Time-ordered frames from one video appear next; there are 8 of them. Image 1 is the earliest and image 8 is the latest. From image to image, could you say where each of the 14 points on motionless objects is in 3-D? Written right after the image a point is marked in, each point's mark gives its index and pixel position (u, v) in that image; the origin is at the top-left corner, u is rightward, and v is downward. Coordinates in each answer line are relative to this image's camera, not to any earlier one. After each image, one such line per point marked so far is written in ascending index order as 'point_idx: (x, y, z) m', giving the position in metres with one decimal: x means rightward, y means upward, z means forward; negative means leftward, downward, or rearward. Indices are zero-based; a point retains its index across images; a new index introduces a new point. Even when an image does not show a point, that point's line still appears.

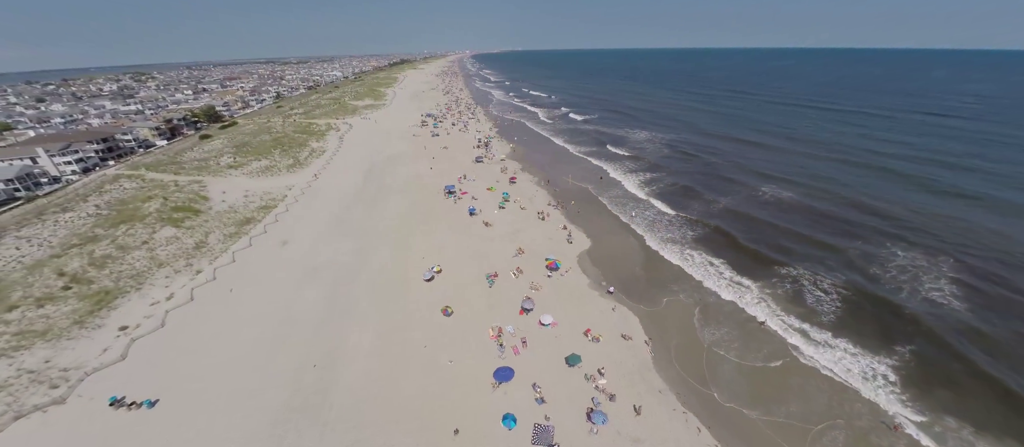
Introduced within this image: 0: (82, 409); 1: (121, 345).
0: (-20.0, -8.7, +15.2) m
1: (-22.2, -6.9, +18.4) m
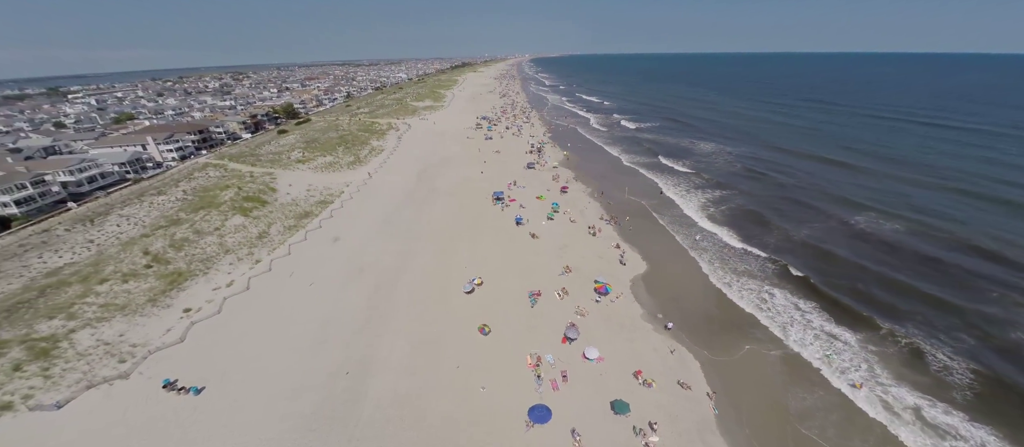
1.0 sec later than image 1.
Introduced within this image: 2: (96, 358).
0: (-18.4, -8.1, +16.1) m
1: (-19.9, -6.2, +19.6) m
2: (-21.9, -7.1, +17.0) m
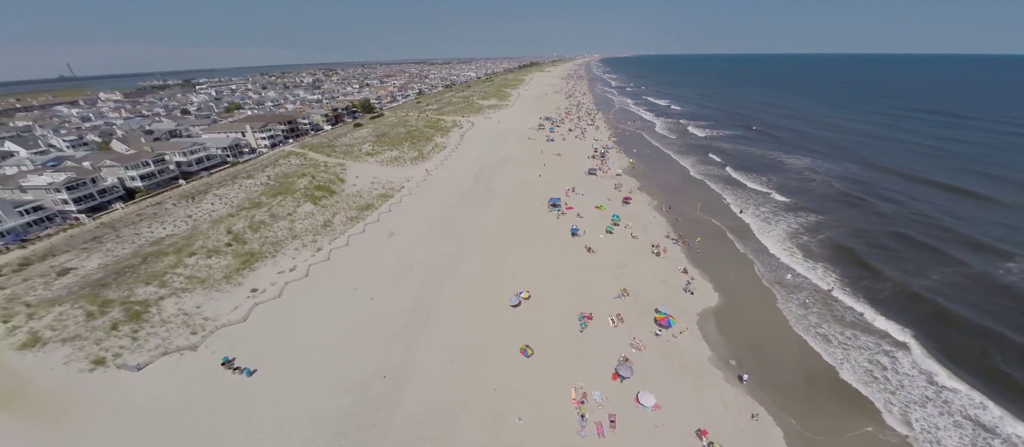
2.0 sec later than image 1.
0: (-16.3, -7.3, +17.2) m
1: (-17.1, -5.3, +21.0) m
2: (-19.5, -6.0, +18.7) m
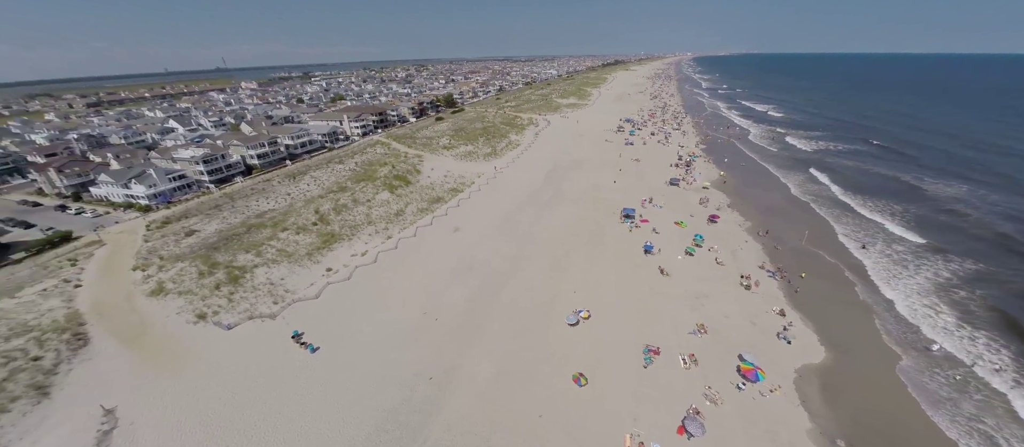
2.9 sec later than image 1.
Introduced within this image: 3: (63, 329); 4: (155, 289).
0: (-13.5, -6.3, +18.8) m
1: (-13.3, -4.2, +22.6) m
2: (-16.2, -4.6, +20.9) m
3: (-23.9, -5.9, +17.0) m
4: (-22.1, -4.2, +20.0) m
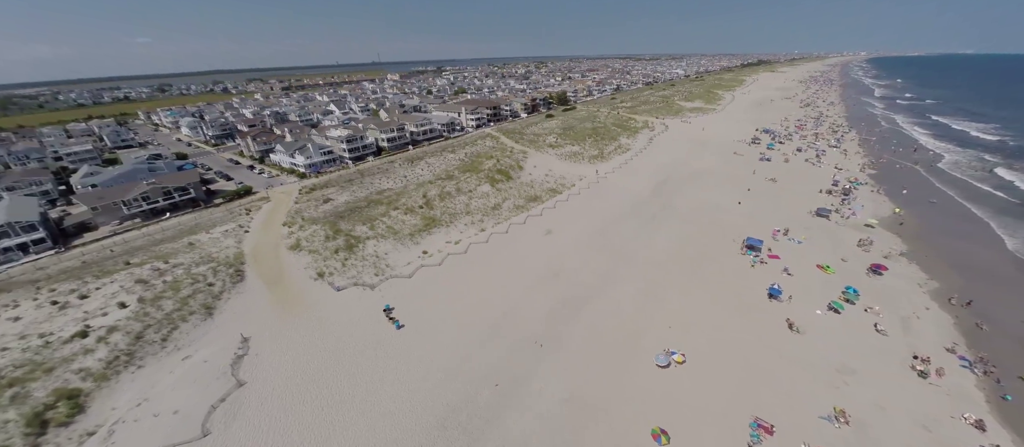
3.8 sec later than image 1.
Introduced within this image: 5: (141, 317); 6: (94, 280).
0: (-8.8, -5.0, +20.7) m
1: (-7.2, -3.1, +24.3) m
2: (-10.4, -3.0, +23.5) m
3: (-19.0, -2.9, +21.9) m
4: (-16.2, -1.6, +24.3) m
5: (-20.0, -5.2, +17.3) m
6: (-25.9, -3.7, +19.9) m
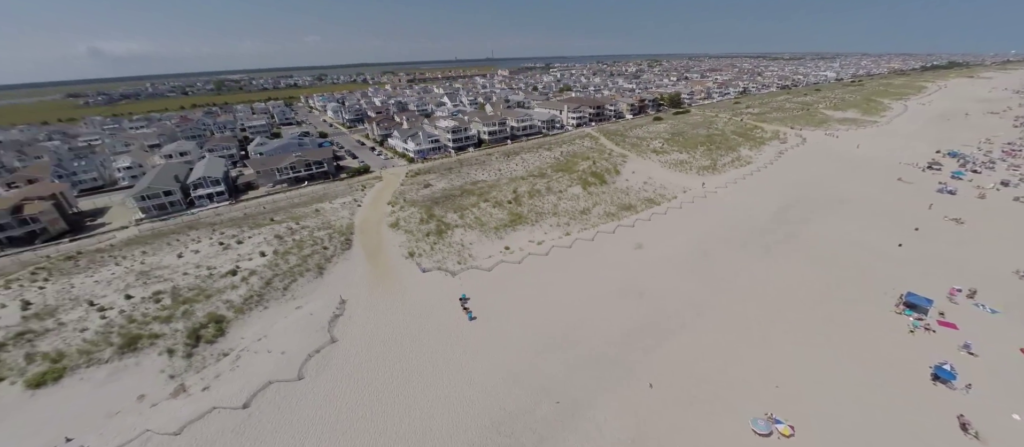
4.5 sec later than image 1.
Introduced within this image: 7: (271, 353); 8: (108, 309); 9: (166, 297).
0: (-3.9, -4.3, +21.5) m
1: (-1.2, -2.6, +24.5) m
2: (-4.5, -2.1, +24.5) m
3: (-13.1, -0.8, +25.2) m
4: (-9.6, +0.1, +26.8) m
5: (-15.5, -2.8, +21.1) m
6: (-20.3, -0.6, +25.1) m
7: (-11.9, -6.4, +16.0) m
8: (-22.0, -4.7, +17.5) m
9: (-19.7, -4.3, +18.4) m
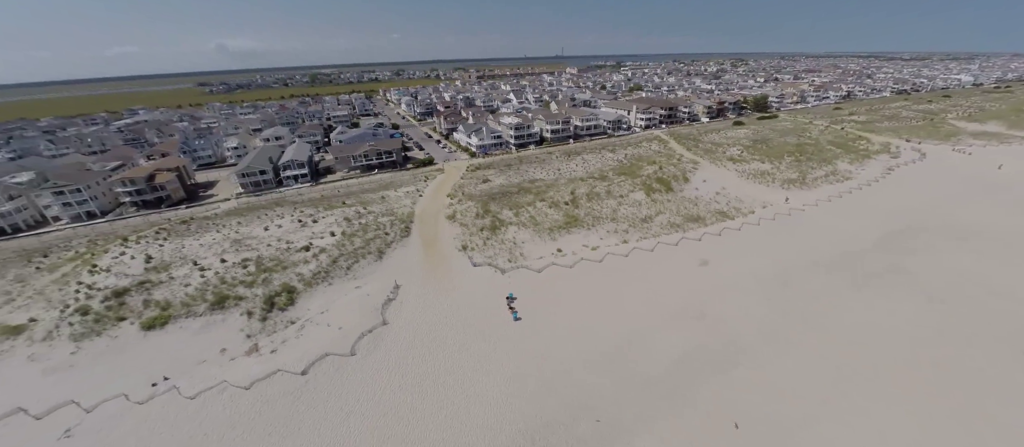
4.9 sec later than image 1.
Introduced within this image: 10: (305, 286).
0: (-0.7, -4.1, +21.4) m
1: (+2.6, -2.7, +23.9) m
2: (-0.6, -1.9, +24.5) m
3: (-8.8, +0.2, +26.5) m
4: (-5.1, +0.8, +27.5) m
5: (-12.0, -1.6, +22.8) m
6: (-15.9, +1.1, +27.6) m
7: (-9.6, -5.5, +17.3) m
8: (-19.1, -2.9, +20.4) m
9: (-16.7, -2.6, +20.9) m
10: (-12.5, -3.8, +19.7) m
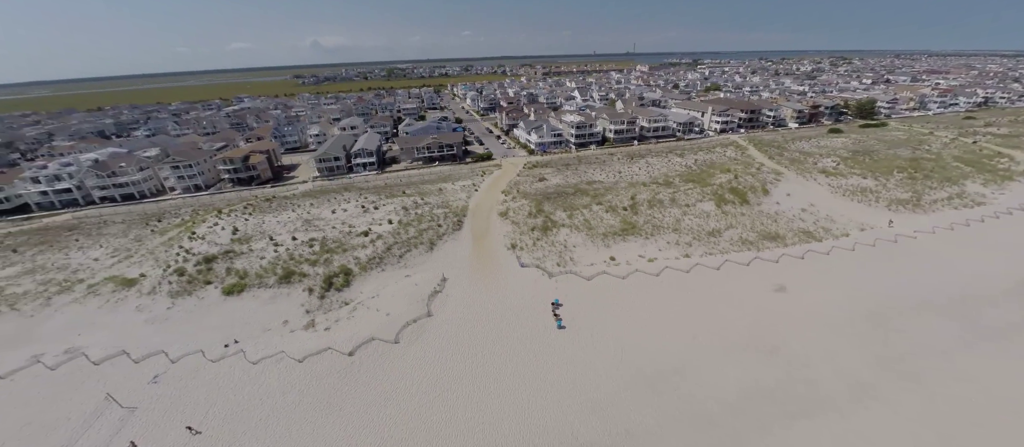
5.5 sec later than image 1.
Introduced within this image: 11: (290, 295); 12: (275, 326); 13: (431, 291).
0: (+2.3, -4.2, +20.7) m
1: (+6.0, -3.1, +22.6) m
2: (+3.1, -2.0, +23.6) m
3: (-4.5, +0.8, +27.0) m
4: (-0.6, +1.1, +27.3) m
5: (-8.4, -0.7, +23.8) m
6: (-11.2, +2.3, +29.1) m
7: (-7.3, -4.8, +18.0) m
8: (-15.9, -1.4, +22.6) m
9: (-13.4, -1.4, +22.7) m
10: (-9.6, -2.9, +20.8) m
11: (-12.7, -4.0, +18.9) m
12: (-12.3, -5.3, +17.1) m
13: (-4.8, -4.0, +19.8) m
